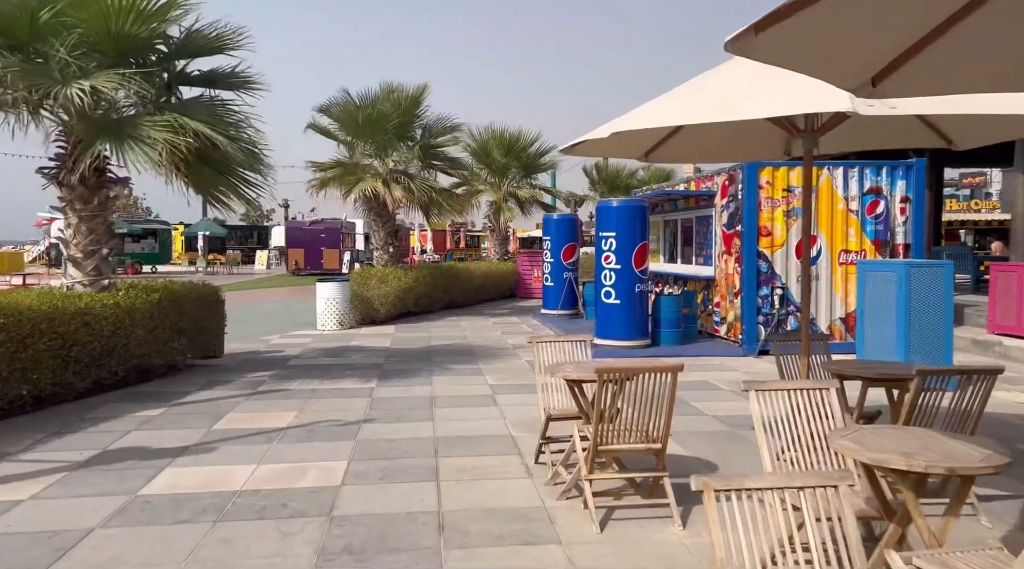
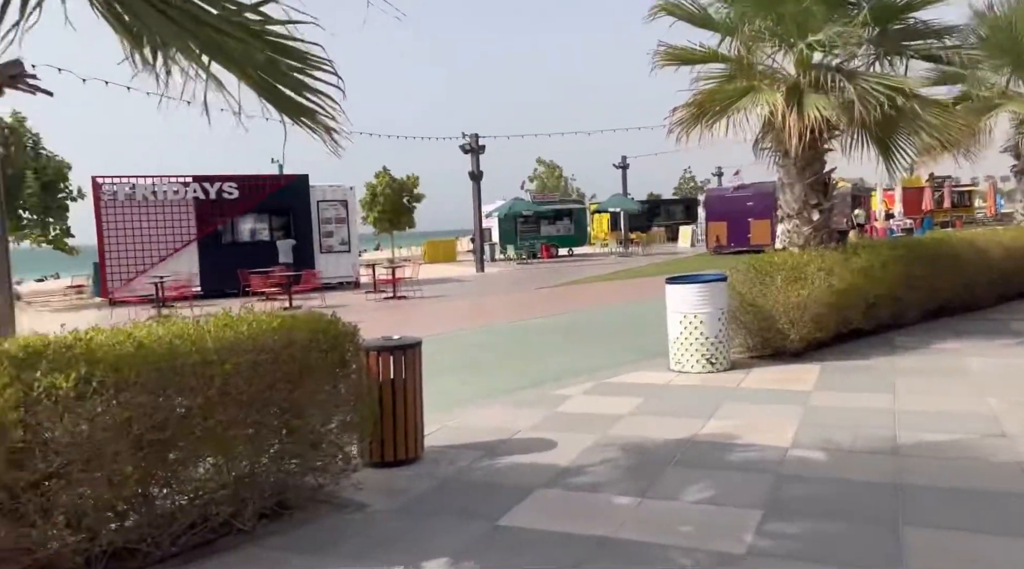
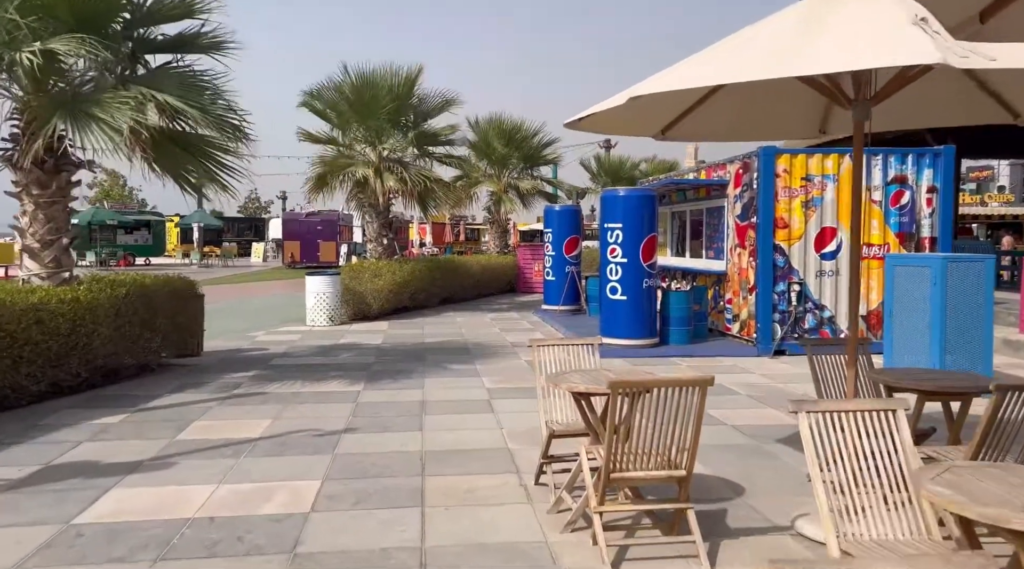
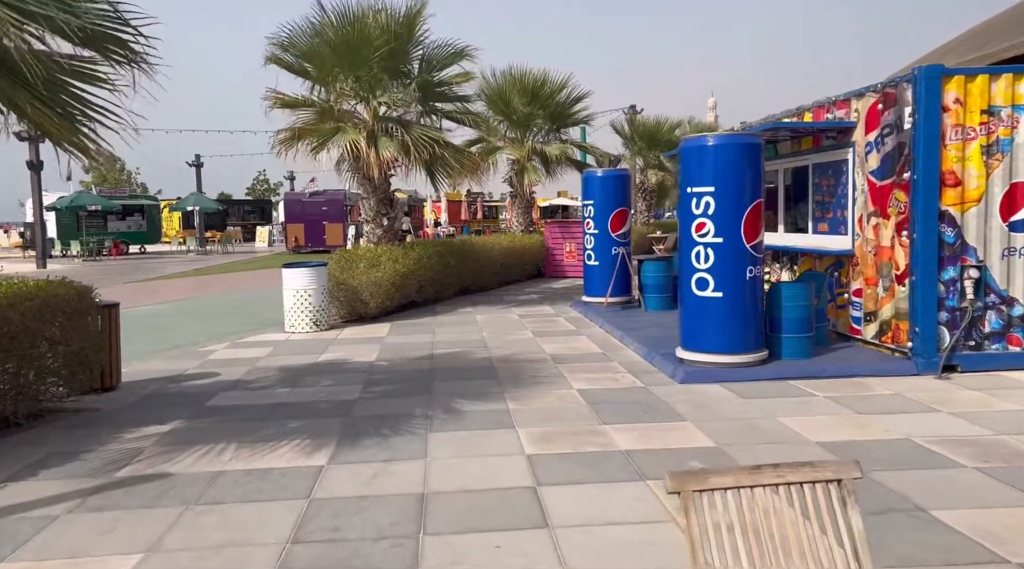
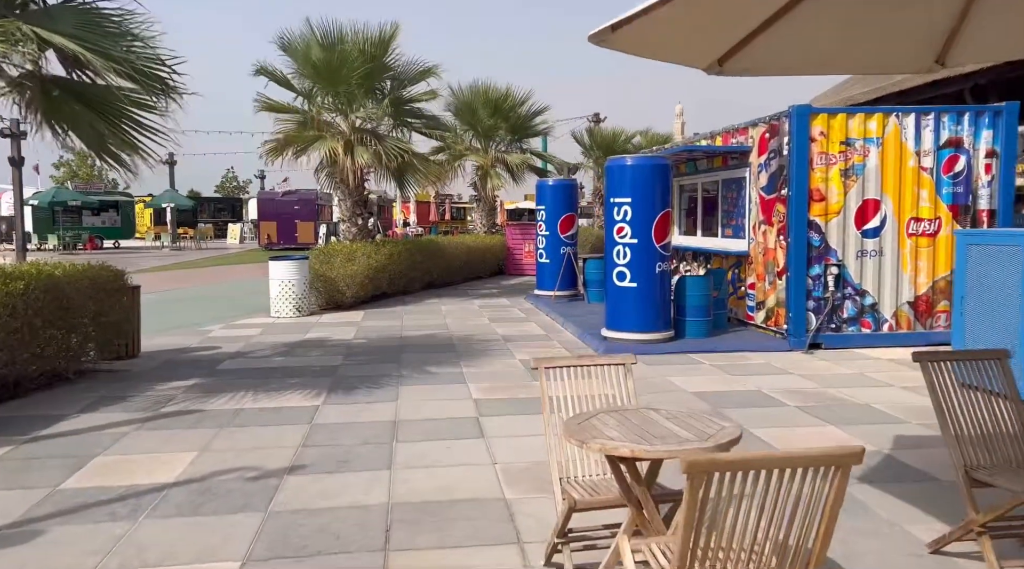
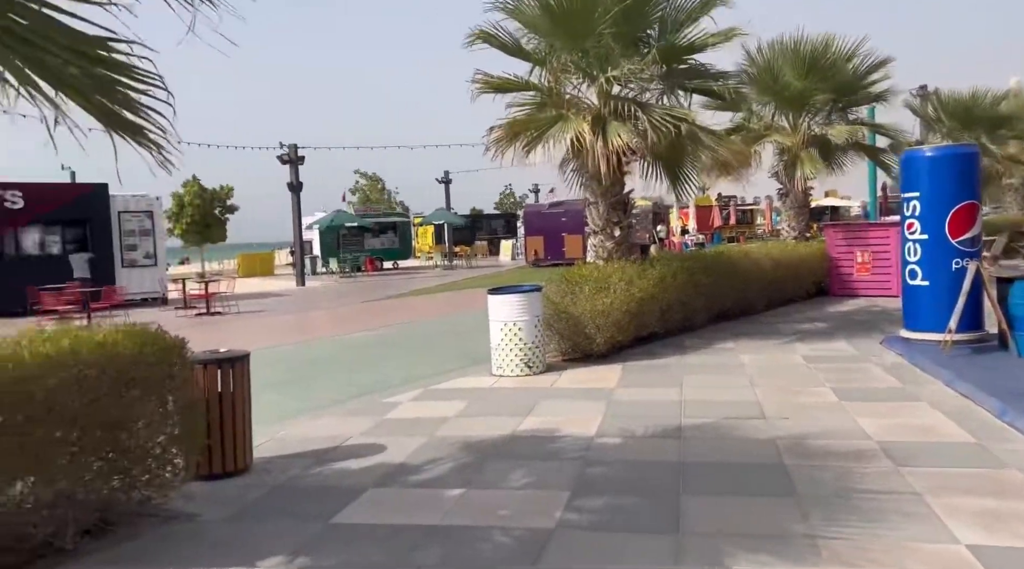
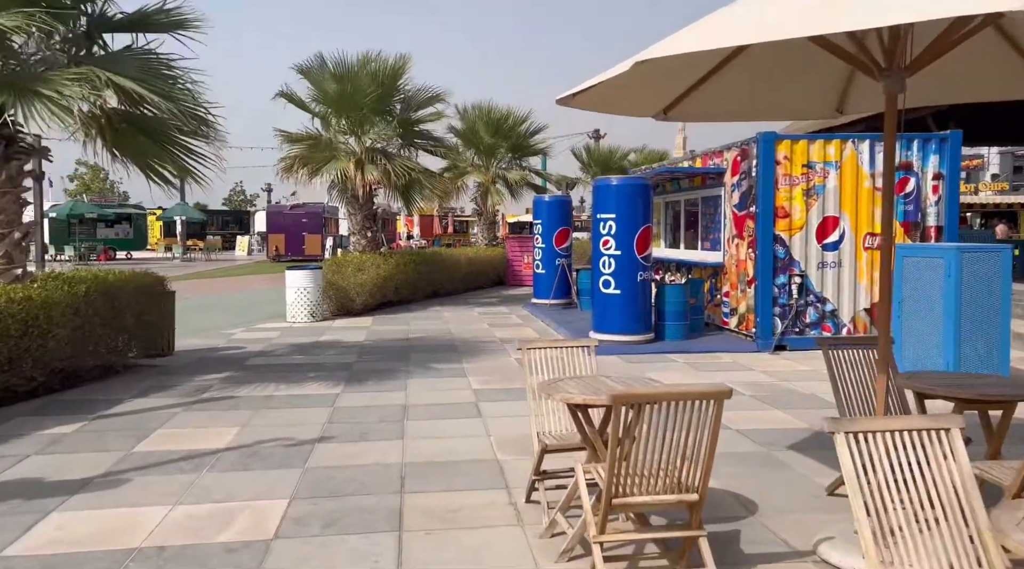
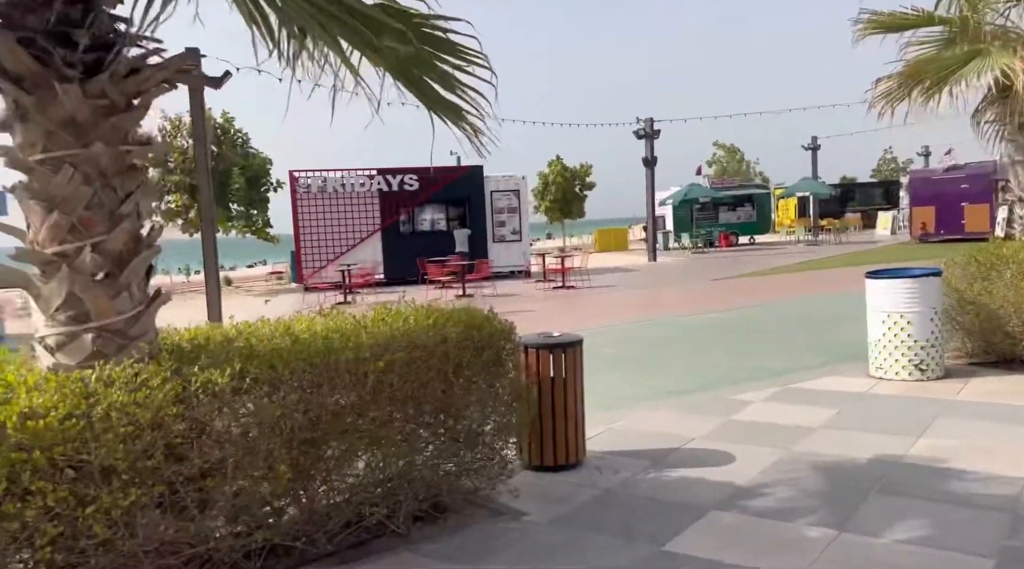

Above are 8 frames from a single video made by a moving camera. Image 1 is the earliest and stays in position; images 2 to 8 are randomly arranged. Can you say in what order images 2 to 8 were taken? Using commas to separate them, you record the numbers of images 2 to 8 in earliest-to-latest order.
3, 7, 5, 4, 6, 2, 8
